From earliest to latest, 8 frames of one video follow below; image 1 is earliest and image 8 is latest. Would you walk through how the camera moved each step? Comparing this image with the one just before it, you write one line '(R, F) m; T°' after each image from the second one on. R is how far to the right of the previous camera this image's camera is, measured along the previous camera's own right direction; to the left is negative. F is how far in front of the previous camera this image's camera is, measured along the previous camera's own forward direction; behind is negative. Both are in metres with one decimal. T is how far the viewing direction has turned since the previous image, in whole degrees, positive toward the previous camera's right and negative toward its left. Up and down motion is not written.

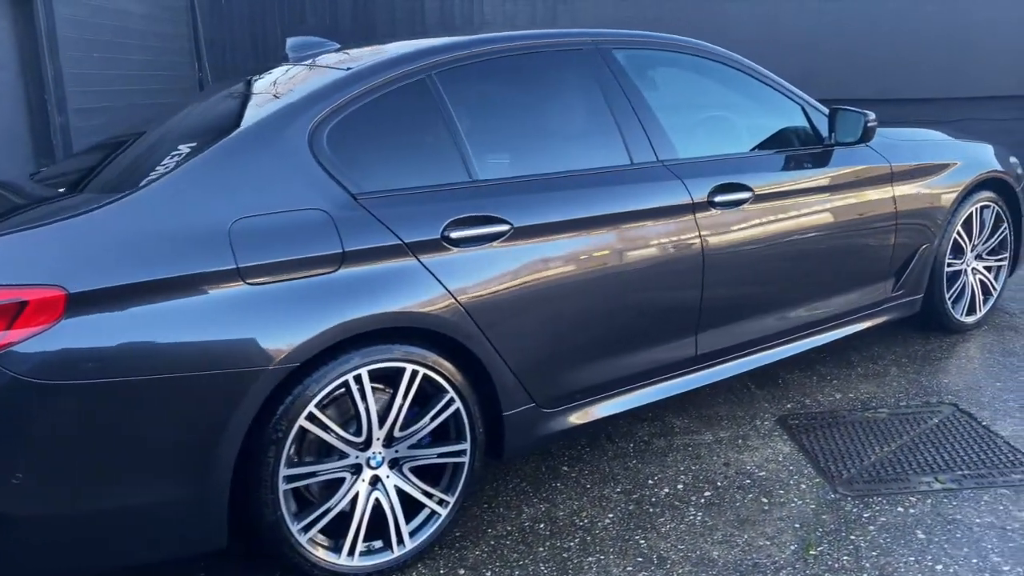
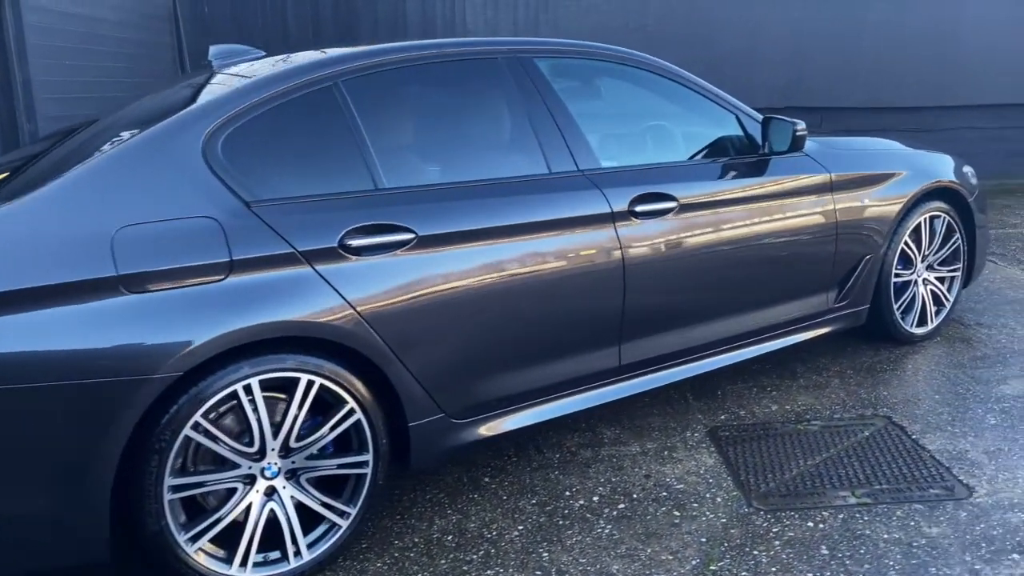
(+0.4, 0.0) m; -1°
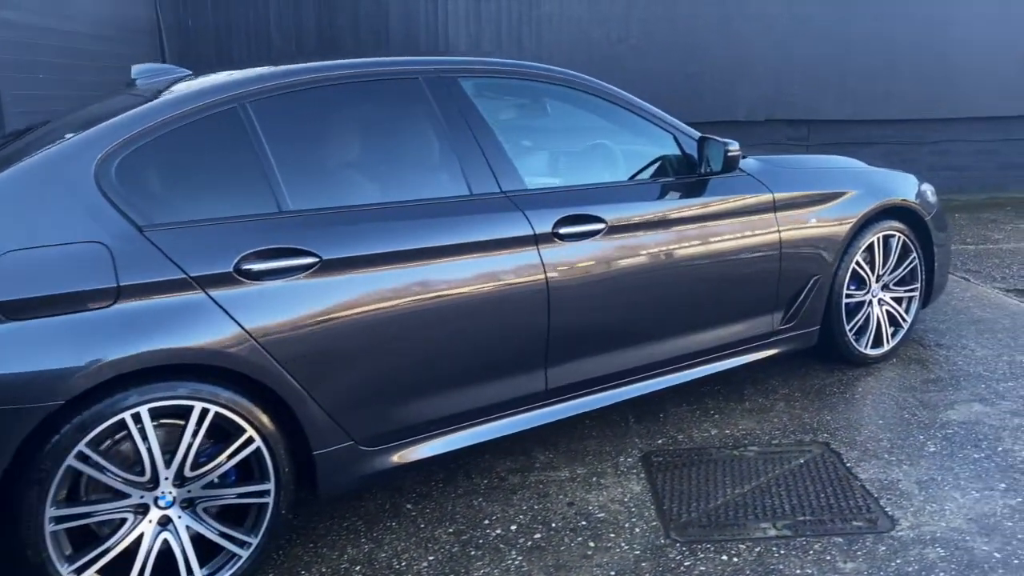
(+0.3, +0.1) m; -1°
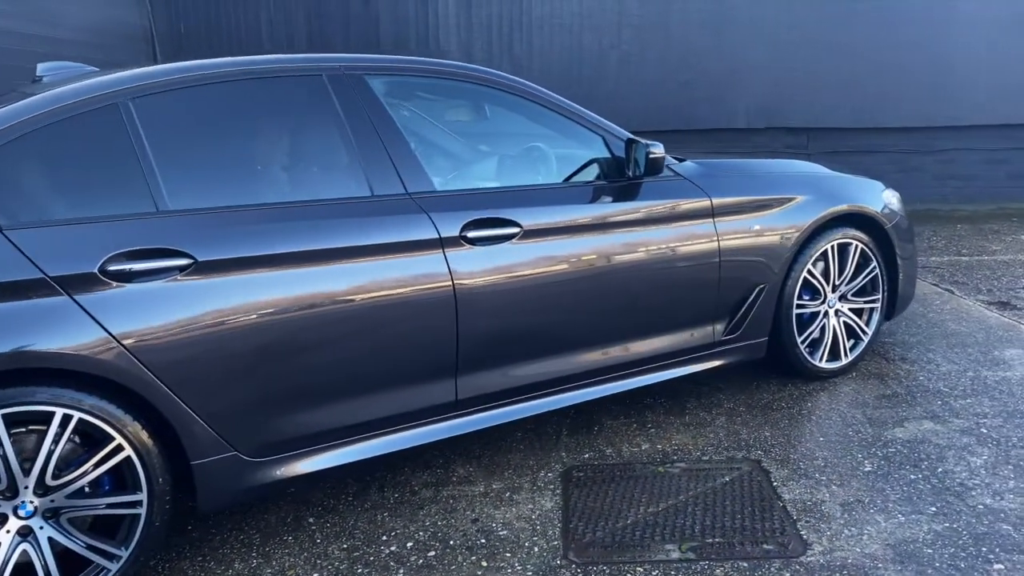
(+0.4, +0.1) m; -2°
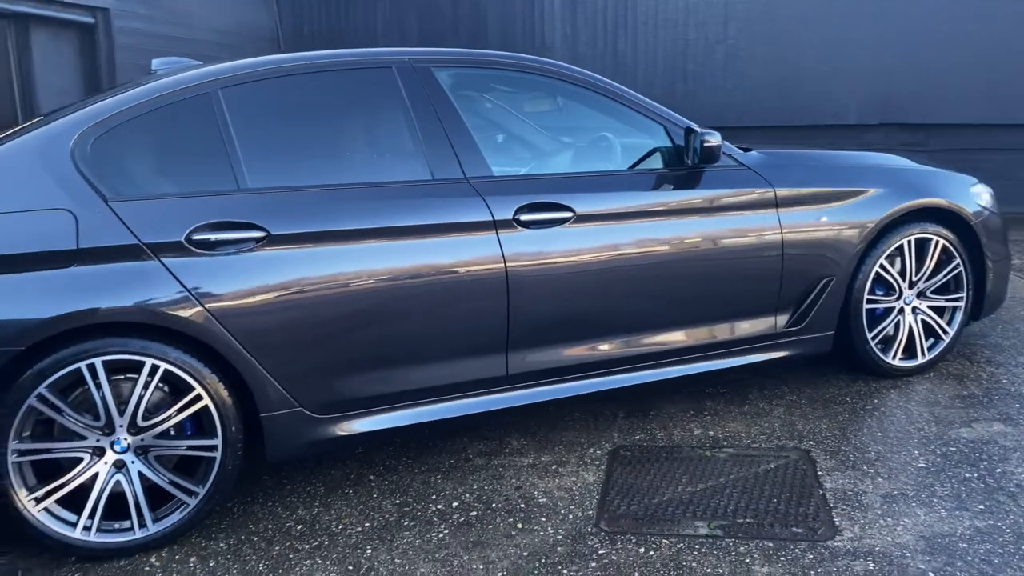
(+0.3, -0.1) m; -8°
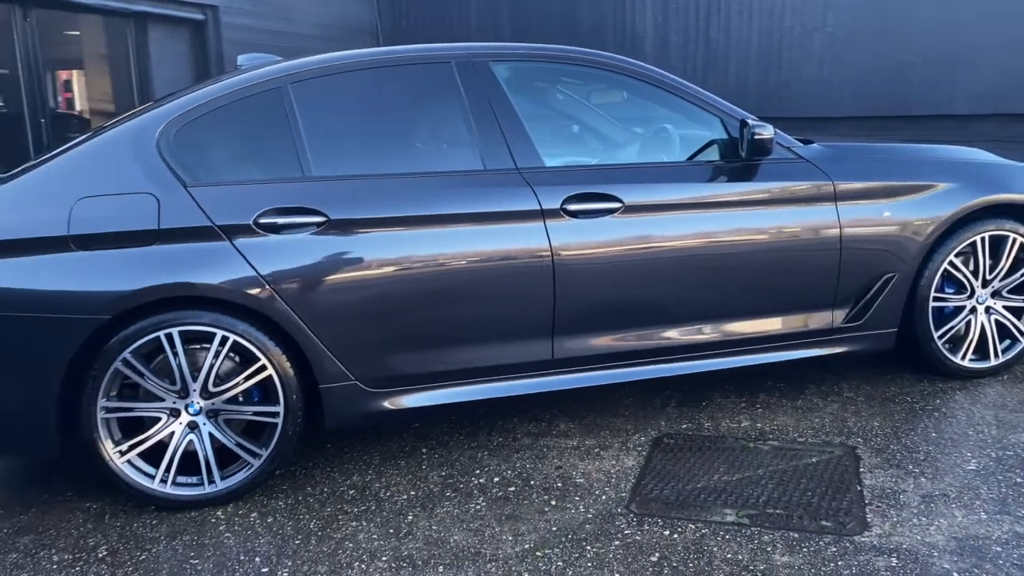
(+0.2, -0.1) m; -7°
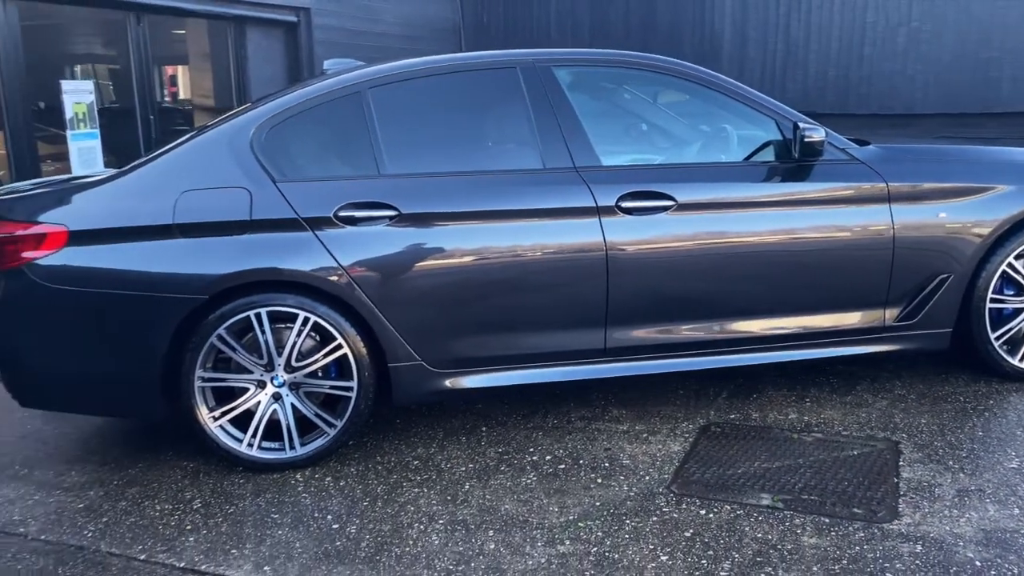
(+0.1, -0.2) m; -6°
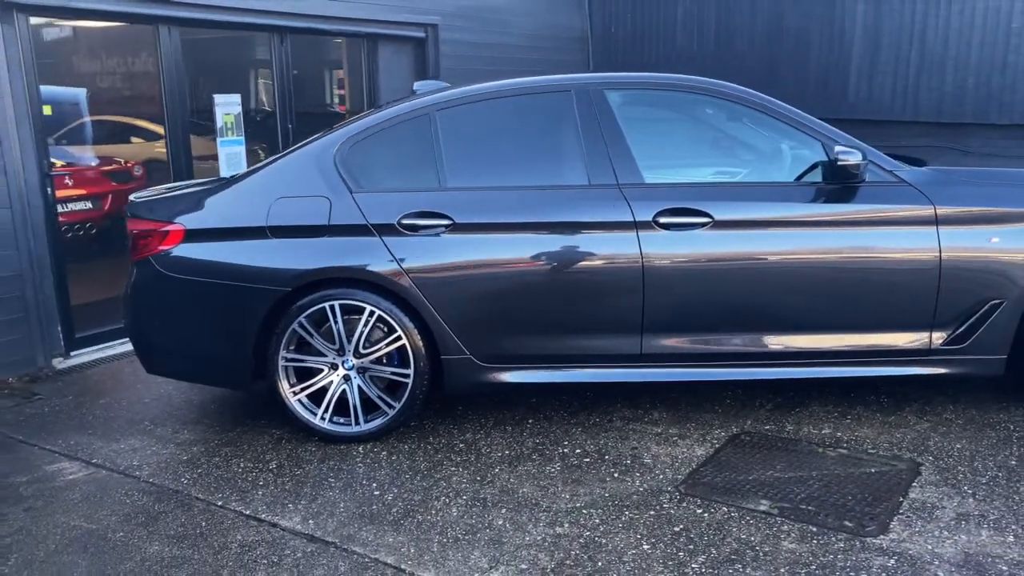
(+0.5, -0.3) m; -11°
